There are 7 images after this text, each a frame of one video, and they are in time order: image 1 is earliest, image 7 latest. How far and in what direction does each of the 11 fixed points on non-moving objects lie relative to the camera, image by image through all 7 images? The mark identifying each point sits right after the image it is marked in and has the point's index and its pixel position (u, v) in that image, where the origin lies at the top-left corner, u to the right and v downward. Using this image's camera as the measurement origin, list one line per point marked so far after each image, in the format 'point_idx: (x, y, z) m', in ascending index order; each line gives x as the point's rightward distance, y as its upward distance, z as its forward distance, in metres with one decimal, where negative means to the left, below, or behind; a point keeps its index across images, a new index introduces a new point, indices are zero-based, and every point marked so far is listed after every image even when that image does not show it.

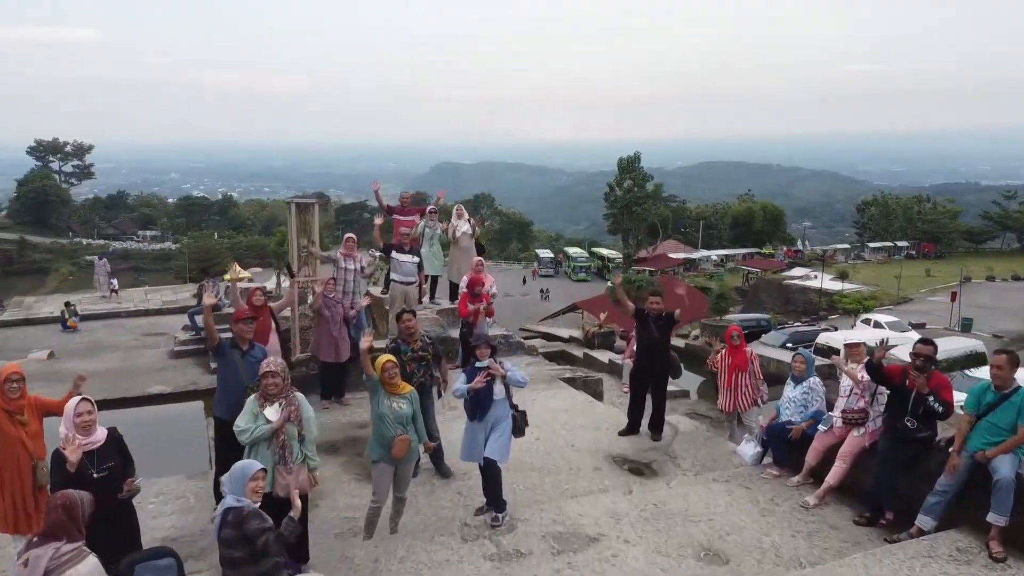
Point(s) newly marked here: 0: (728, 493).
0: (+1.1, -1.1, +4.5) m
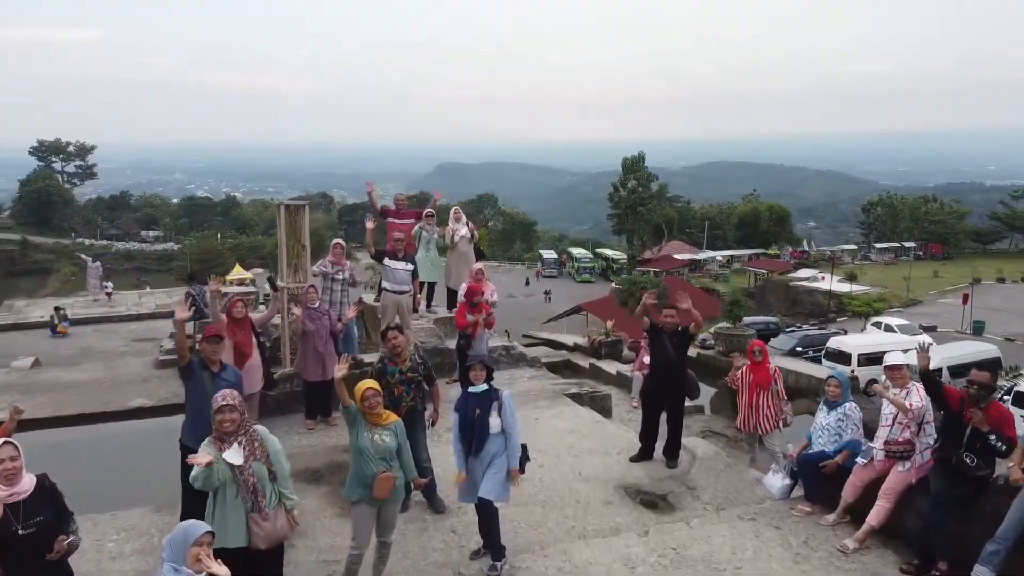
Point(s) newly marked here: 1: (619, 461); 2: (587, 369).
0: (+1.1, -1.1, +4.0) m
1: (+0.6, -1.0, +5.2) m
2: (+0.7, -0.8, +8.8) m
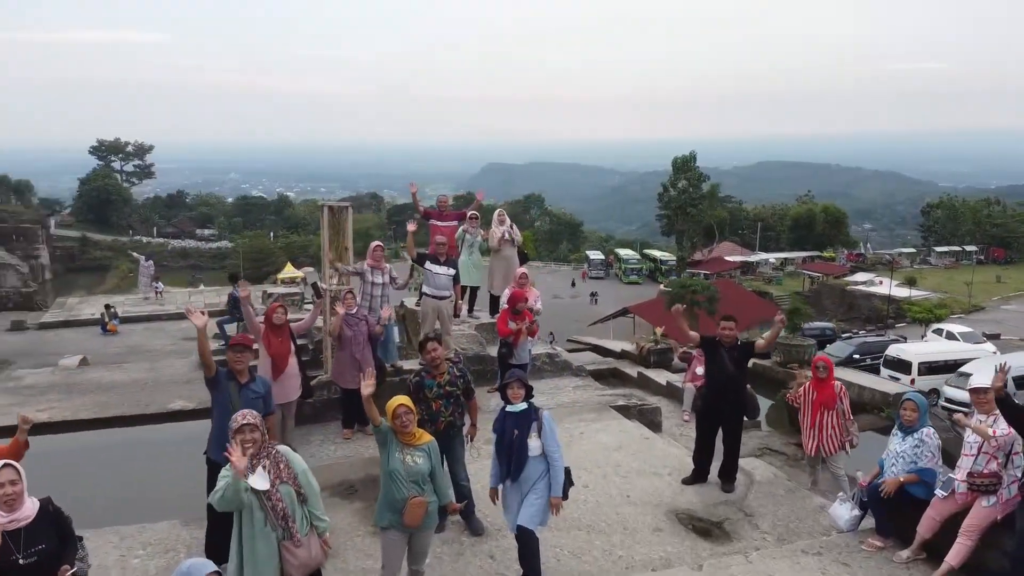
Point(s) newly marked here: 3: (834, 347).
0: (+1.3, -1.2, +3.7) m
1: (+0.9, -1.1, +4.8) m
2: (+1.2, -0.9, +8.5) m
3: (+7.0, -1.3, +19.5) m
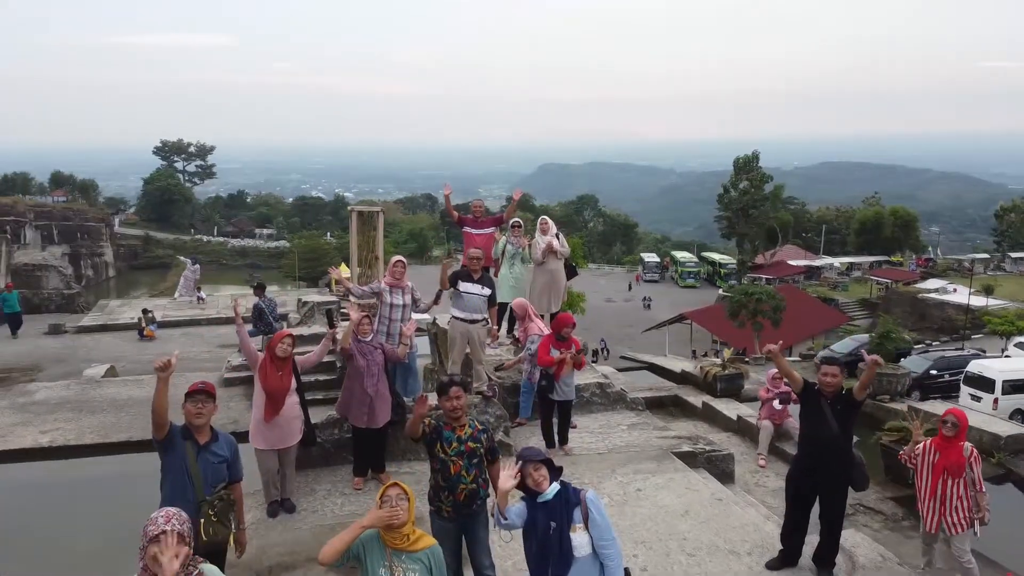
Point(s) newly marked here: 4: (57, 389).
0: (+1.4, -1.3, +2.7) m
1: (+1.0, -1.2, +3.8) m
2: (+1.6, -1.0, +7.5) m
3: (+8.1, -1.5, +18.0) m
4: (-4.6, -1.0, +9.1) m
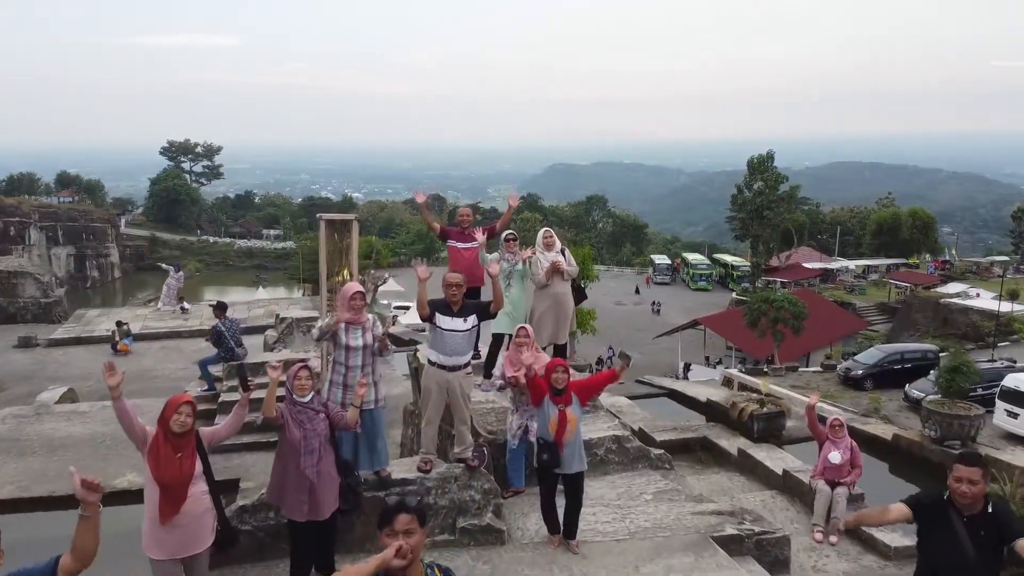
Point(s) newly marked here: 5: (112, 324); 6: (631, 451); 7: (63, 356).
0: (+1.3, -1.5, +1.4) m
1: (+1.0, -1.4, +2.6) m
2: (+1.6, -1.2, +6.2) m
3: (+8.2, -1.7, +16.7) m
4: (-4.6, -1.2, +7.9) m
5: (-7.1, -0.6, +15.9) m
6: (+0.7, -0.9, +5.0) m
7: (-7.1, -1.1, +14.1) m
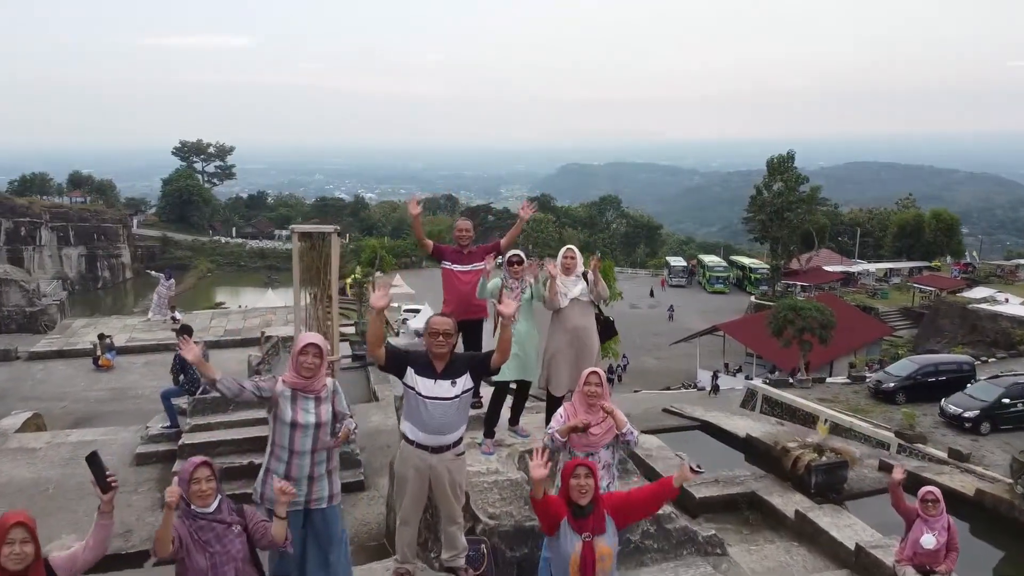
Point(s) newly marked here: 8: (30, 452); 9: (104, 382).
0: (+1.3, -1.6, +0.3) m
1: (+1.0, -1.5, +1.5) m
2: (+1.6, -1.4, +5.1) m
3: (+8.4, -1.9, +15.5) m
4: (-4.6, -1.3, +6.9) m
5: (-6.9, -0.8, +15.0) m
6: (+0.7, -1.1, +3.9) m
7: (-6.9, -1.2, +13.1) m
8: (-3.9, -1.3, +7.2) m
9: (-5.7, -1.3, +12.4) m
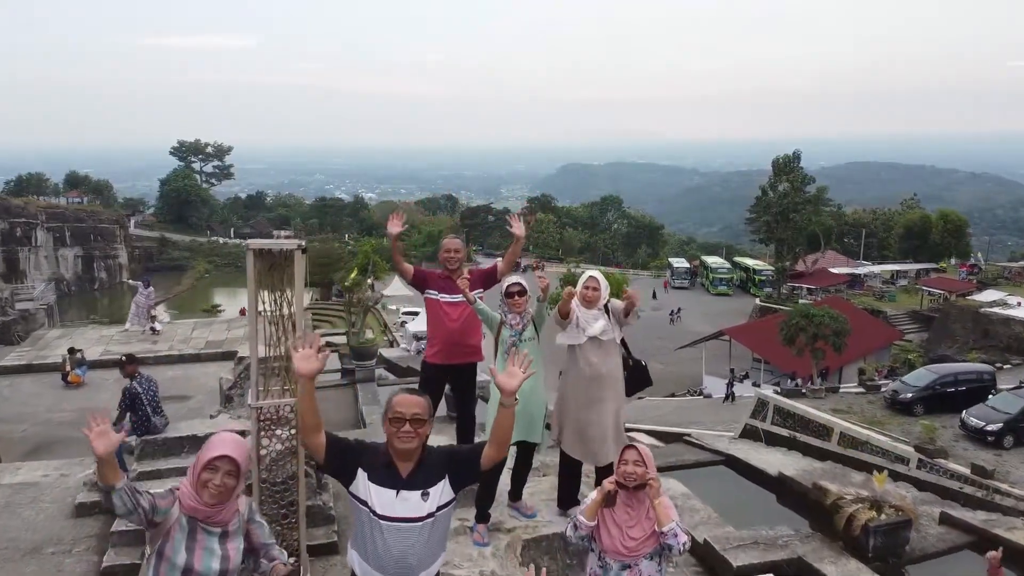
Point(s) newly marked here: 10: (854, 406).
0: (+1.3, -1.8, -0.6) m
1: (+1.0, -1.7, +0.6) m
2: (+1.6, -1.5, +4.2) m
3: (+8.4, -2.0, +14.6) m
4: (-4.5, -1.5, +6.0) m
5: (-6.9, -0.9, +14.1) m
6: (+0.7, -1.2, +3.0) m
7: (-6.9, -1.4, +12.2) m
8: (-3.9, -1.5, +6.3) m
9: (-5.7, -1.4, +11.4) m
10: (+7.4, -2.6, +19.2) m
